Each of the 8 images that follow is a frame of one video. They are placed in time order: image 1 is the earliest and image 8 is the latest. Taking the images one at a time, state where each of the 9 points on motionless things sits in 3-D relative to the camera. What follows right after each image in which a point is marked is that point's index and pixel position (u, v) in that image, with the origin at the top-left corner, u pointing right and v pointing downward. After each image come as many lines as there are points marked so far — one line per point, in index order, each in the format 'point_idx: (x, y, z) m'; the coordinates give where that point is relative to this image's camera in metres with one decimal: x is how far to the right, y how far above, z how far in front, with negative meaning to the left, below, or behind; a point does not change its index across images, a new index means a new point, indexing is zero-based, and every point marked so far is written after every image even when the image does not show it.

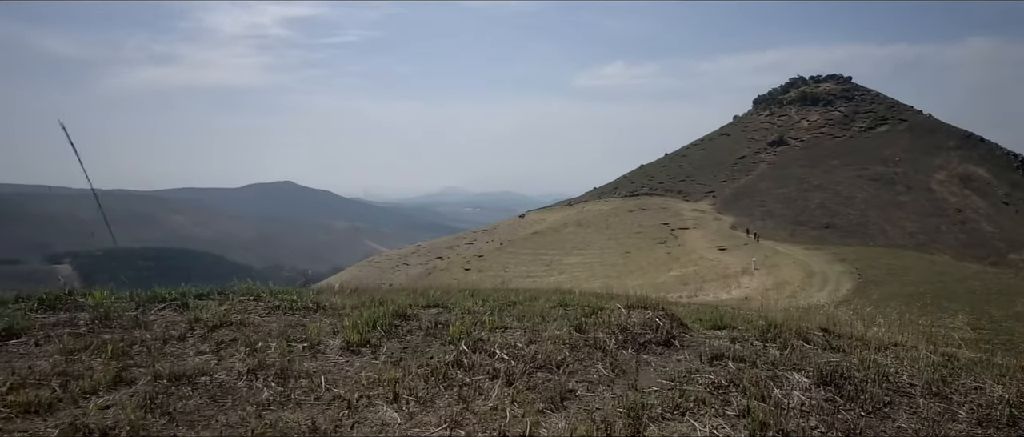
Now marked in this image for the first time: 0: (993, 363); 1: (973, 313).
0: (+5.2, -1.6, +6.7) m
1: (+12.1, -2.5, +16.0) m
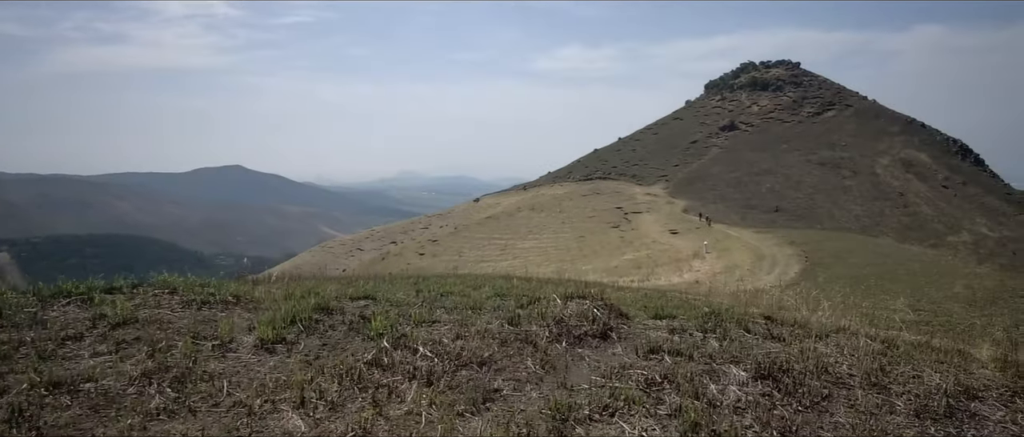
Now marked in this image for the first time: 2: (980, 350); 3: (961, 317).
0: (+4.6, -1.4, +6.7) m
1: (+10.8, -2.0, +16.5) m
2: (+5.9, -1.6, +7.7) m
3: (+9.5, -2.1, +12.9) m
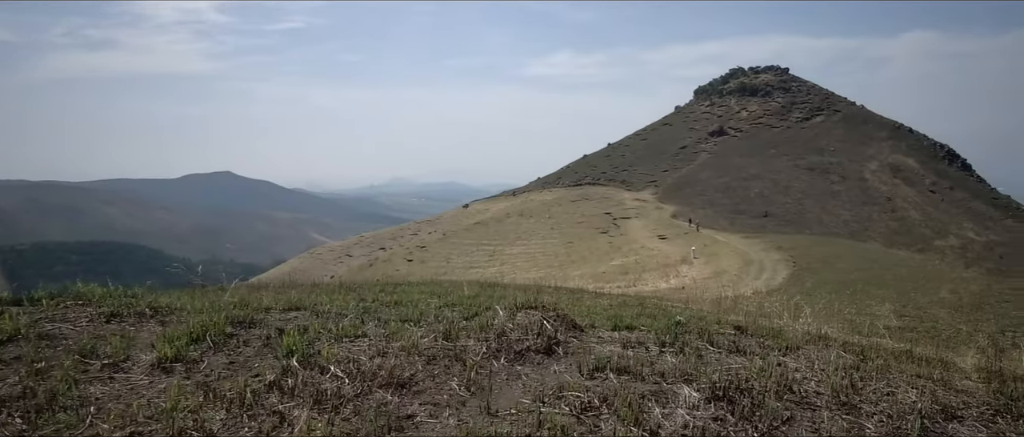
0: (+4.1, -1.5, +6.3) m
1: (+10.2, -2.1, +16.2) m
2: (+5.4, -1.6, +7.2) m
3: (+8.9, -2.1, +12.5) m
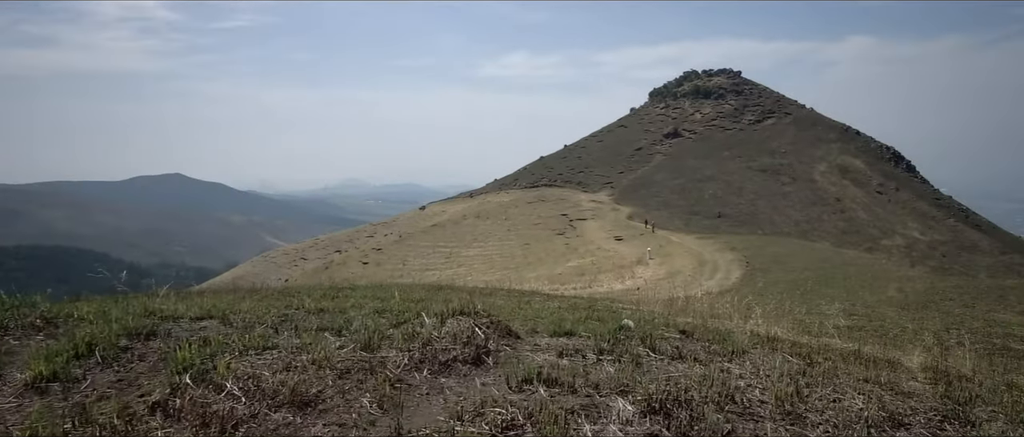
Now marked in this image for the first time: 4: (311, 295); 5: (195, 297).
0: (+3.5, -1.4, +6.2) m
1: (+9.0, -2.1, +16.4) m
2: (+4.7, -1.6, +7.2) m
3: (+7.9, -2.1, +12.7) m
4: (-3.0, -1.1, +9.1) m
5: (-4.3, -1.1, +8.4) m
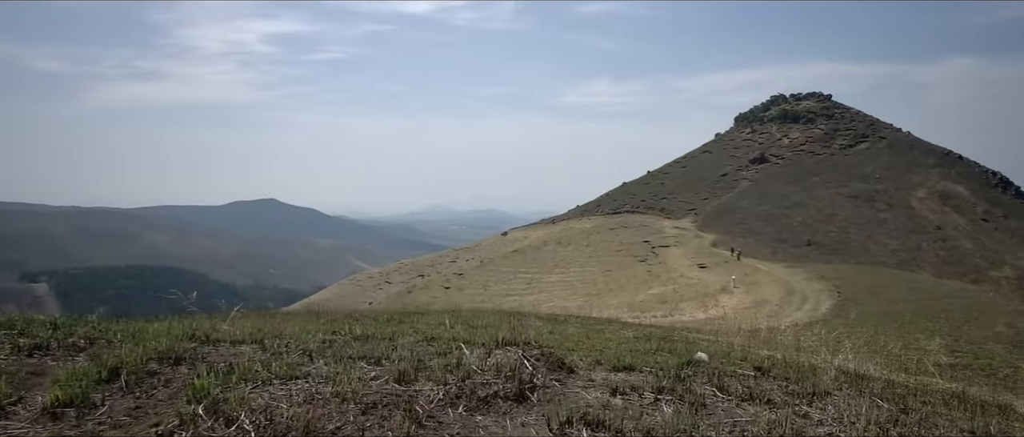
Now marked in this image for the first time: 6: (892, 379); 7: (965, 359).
0: (+4.5, -1.8, +6.4) m
1: (+11.2, -3.0, +15.8) m
2: (+5.9, -2.1, +7.2) m
3: (+9.7, -2.8, +12.2) m
4: (-1.5, -1.6, +10.1) m
5: (-2.9, -1.5, +9.6) m
6: (+4.3, -1.8, +7.1) m
7: (+8.7, -2.7, +11.9) m
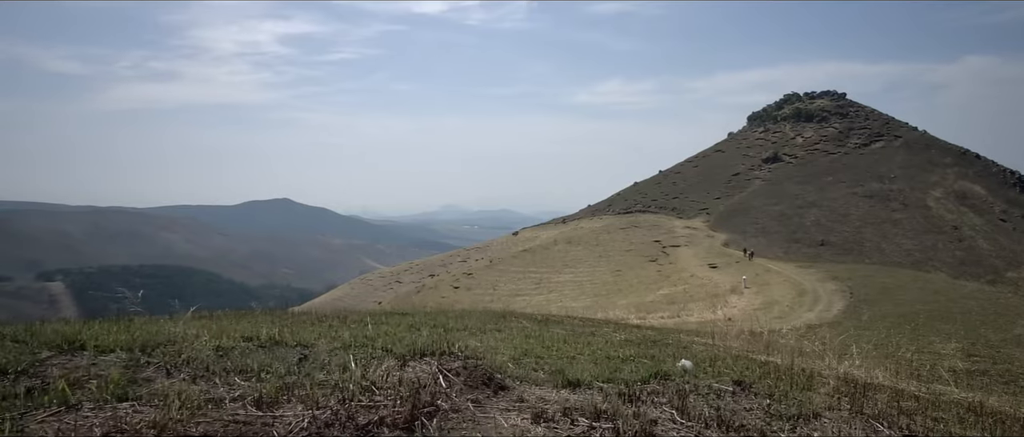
0: (+4.4, -1.8, +6.0) m
1: (+11.2, -2.9, +15.3) m
2: (+5.7, -2.0, +6.8) m
3: (+9.6, -2.8, +11.8) m
4: (-1.6, -1.6, +9.9) m
5: (-3.1, -1.5, +9.3) m
6: (+4.1, -1.8, +6.7) m
7: (+8.6, -2.7, +11.4) m
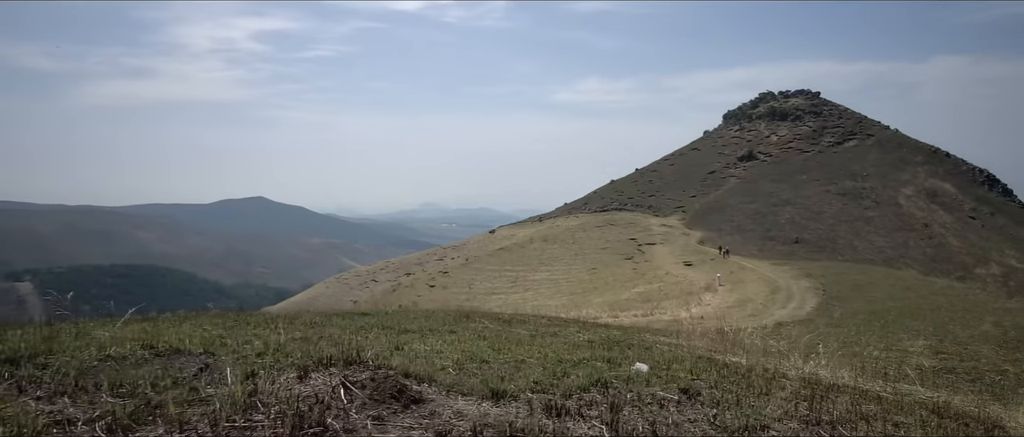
0: (+3.8, -1.7, +5.6) m
1: (+10.4, -2.8, +15.1) m
2: (+5.1, -2.0, +6.5) m
3: (+8.9, -2.7, +11.5) m
4: (-2.3, -1.5, +9.3) m
5: (-3.7, -1.4, +8.7) m
6: (+3.6, -1.7, +6.3) m
7: (+7.9, -2.6, +11.1) m
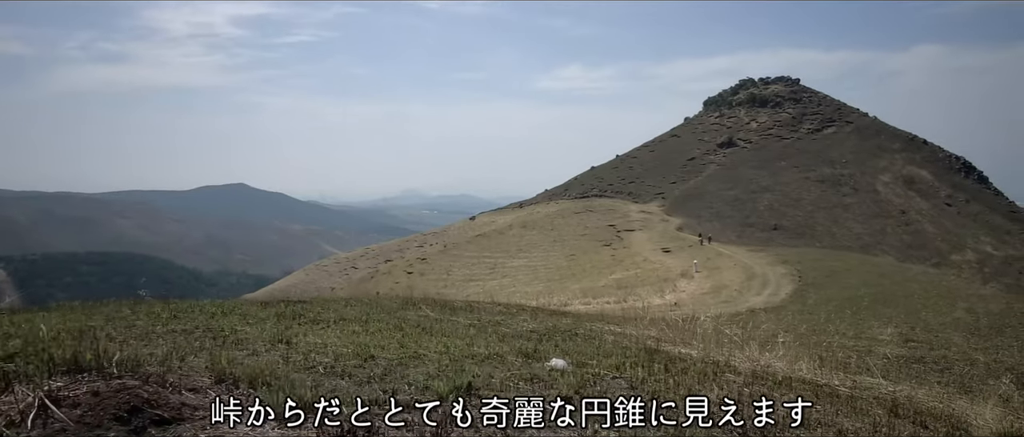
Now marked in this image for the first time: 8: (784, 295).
0: (+3.1, -1.5, +5.1) m
1: (+9.5, -2.4, +14.8) m
2: (+4.4, -1.7, +6.0) m
3: (+8.0, -2.4, +11.1) m
4: (-3.1, -1.2, +8.6) m
5: (-4.5, -1.2, +8.0) m
6: (+2.9, -1.5, +5.7) m
7: (+7.0, -2.3, +10.7) m
8: (+8.6, -2.5, +19.8) m
